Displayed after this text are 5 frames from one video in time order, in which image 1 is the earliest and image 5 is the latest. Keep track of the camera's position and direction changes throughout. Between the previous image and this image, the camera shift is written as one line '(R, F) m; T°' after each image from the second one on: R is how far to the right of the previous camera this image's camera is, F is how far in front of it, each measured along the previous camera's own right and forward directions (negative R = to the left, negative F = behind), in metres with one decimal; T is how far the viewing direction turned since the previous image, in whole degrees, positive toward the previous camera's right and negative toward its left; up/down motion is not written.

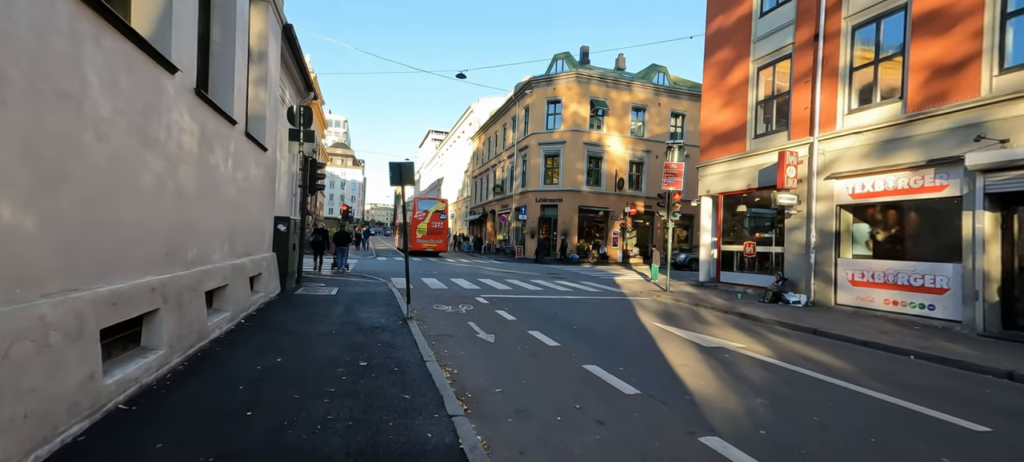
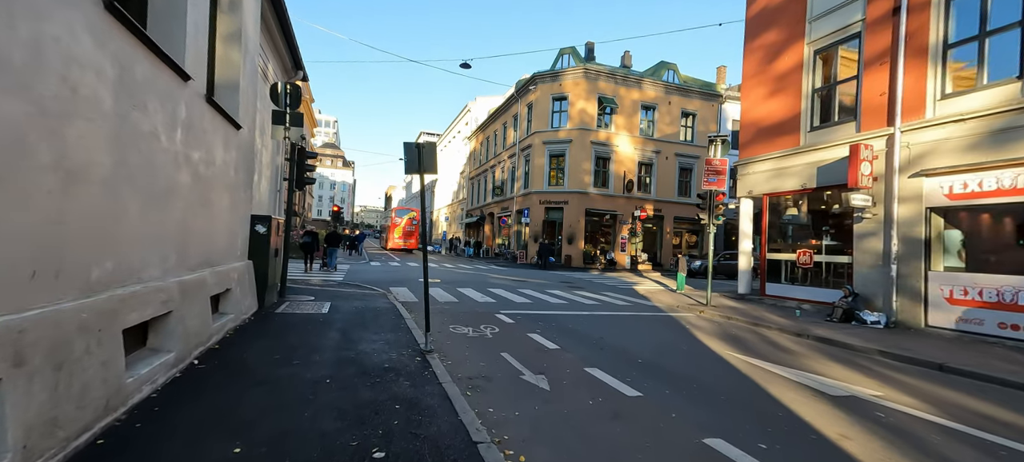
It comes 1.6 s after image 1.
(-0.8, +1.9) m; +1°
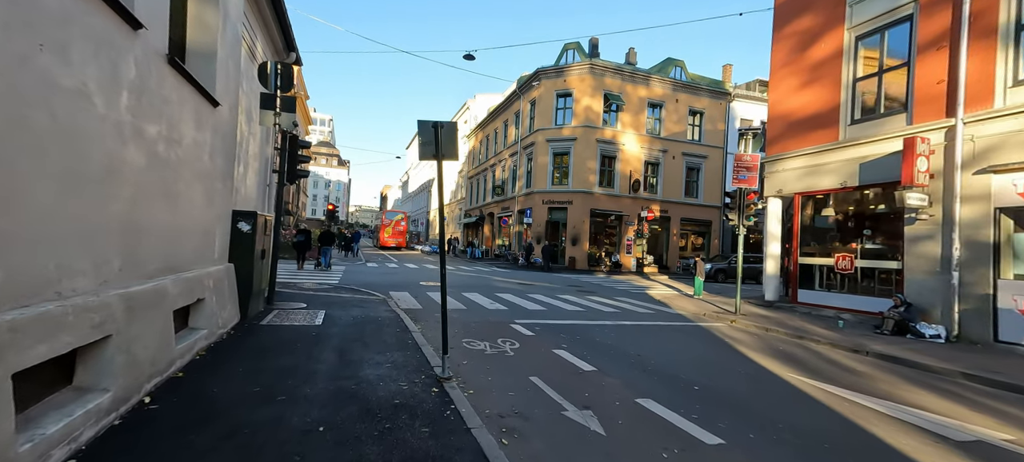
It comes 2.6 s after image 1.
(-0.5, +1.1) m; +1°
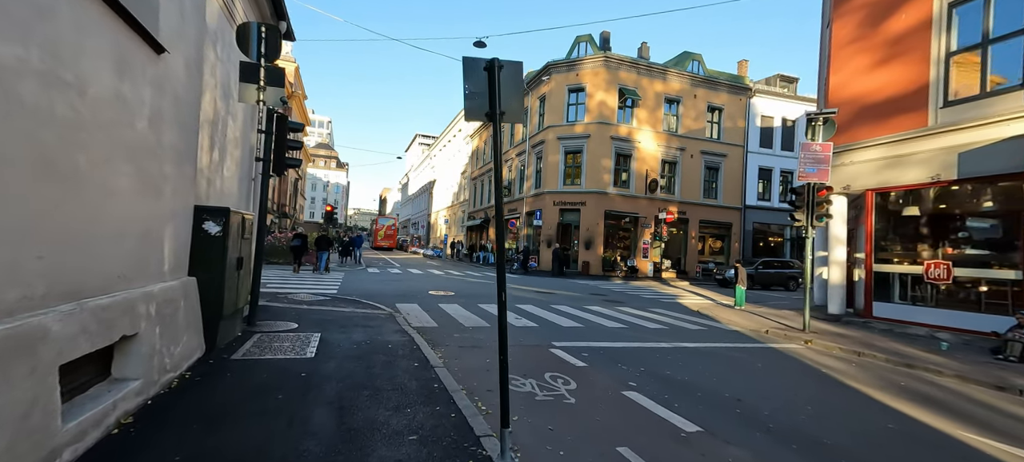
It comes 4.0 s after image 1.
(-0.7, +1.8) m; 0°
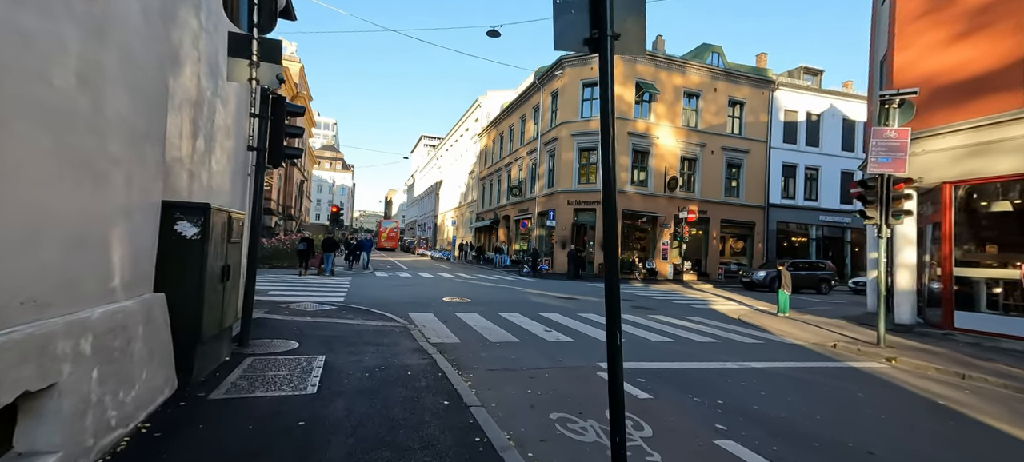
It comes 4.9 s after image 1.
(-0.5, +1.2) m; -1°
